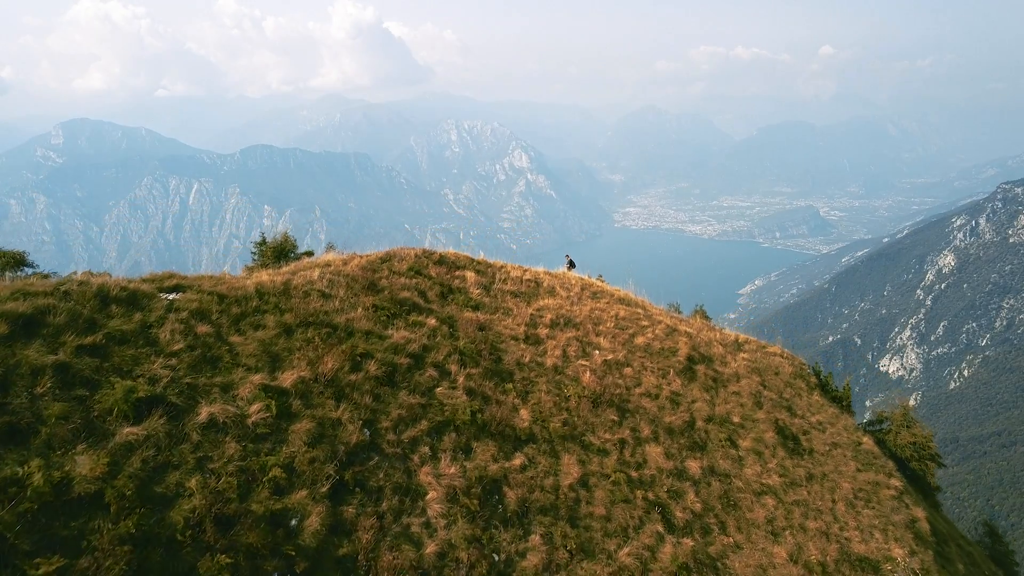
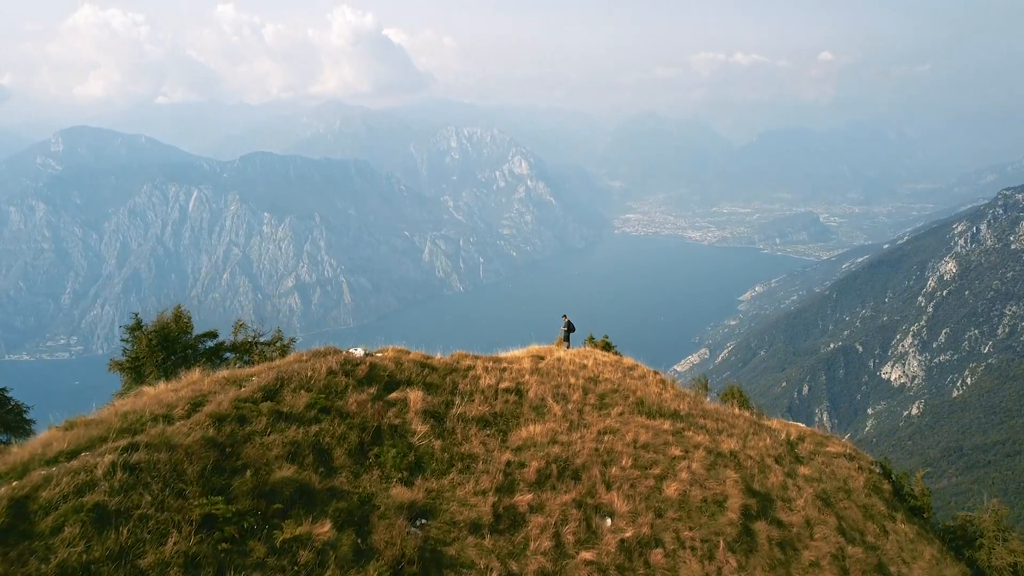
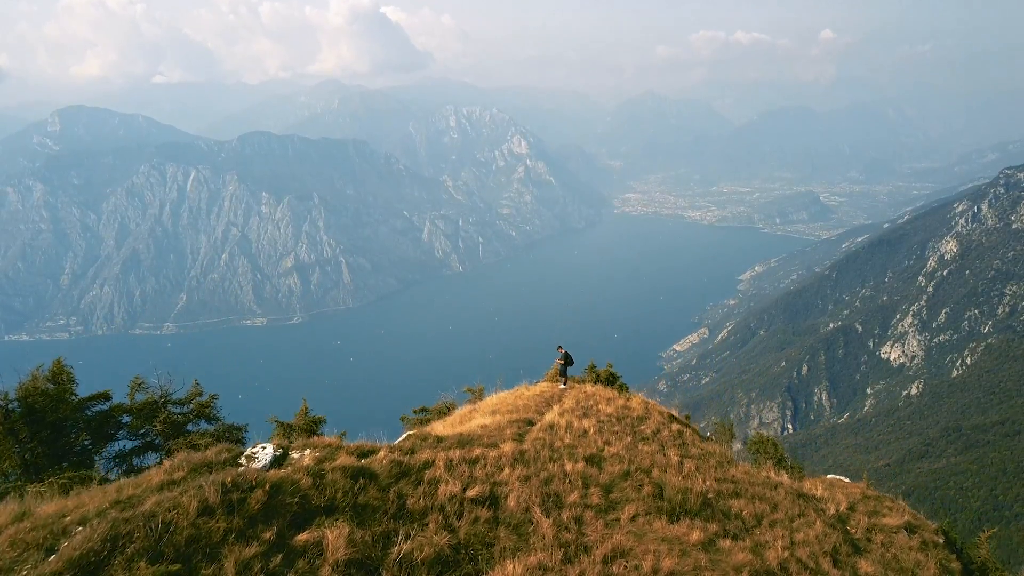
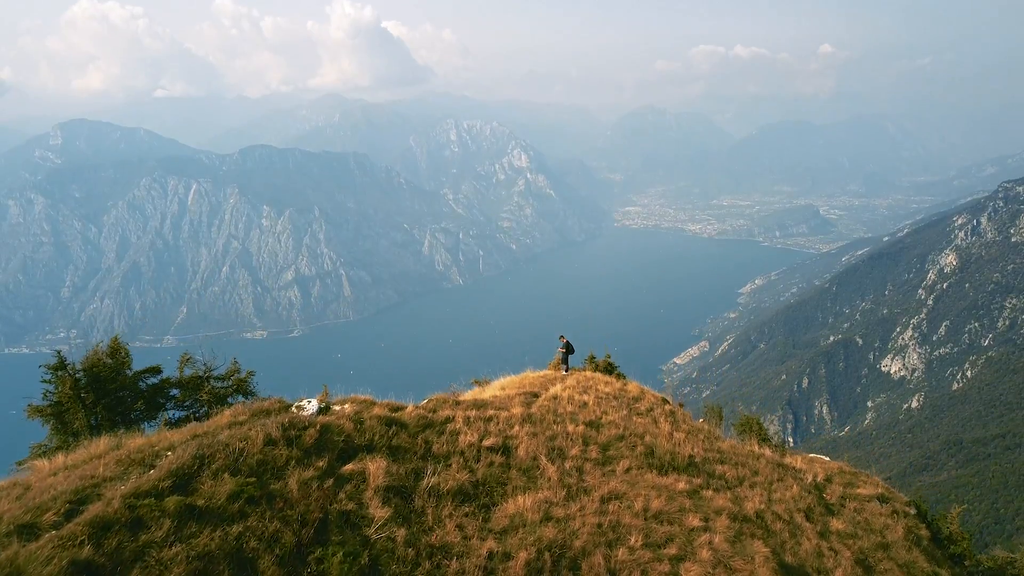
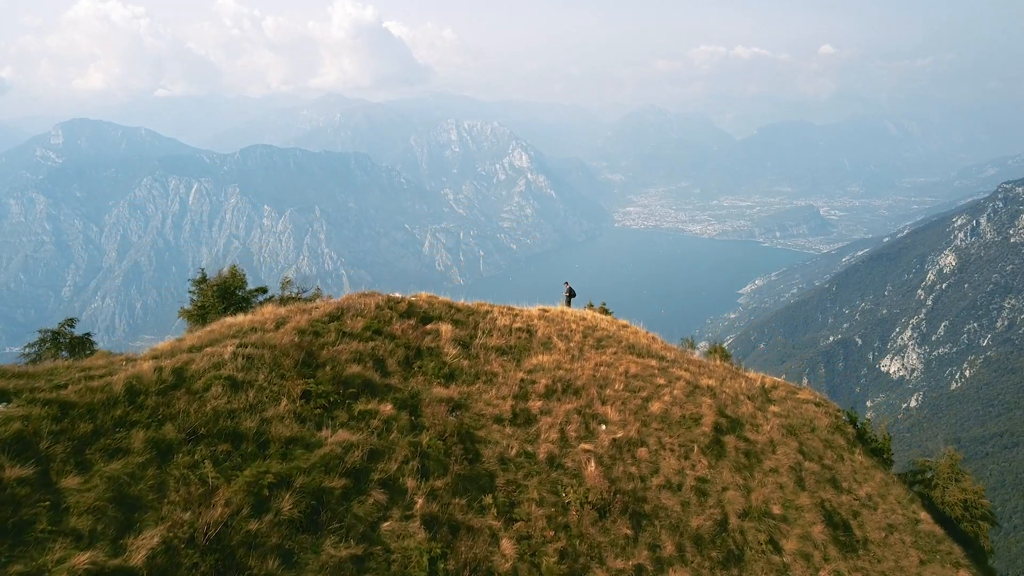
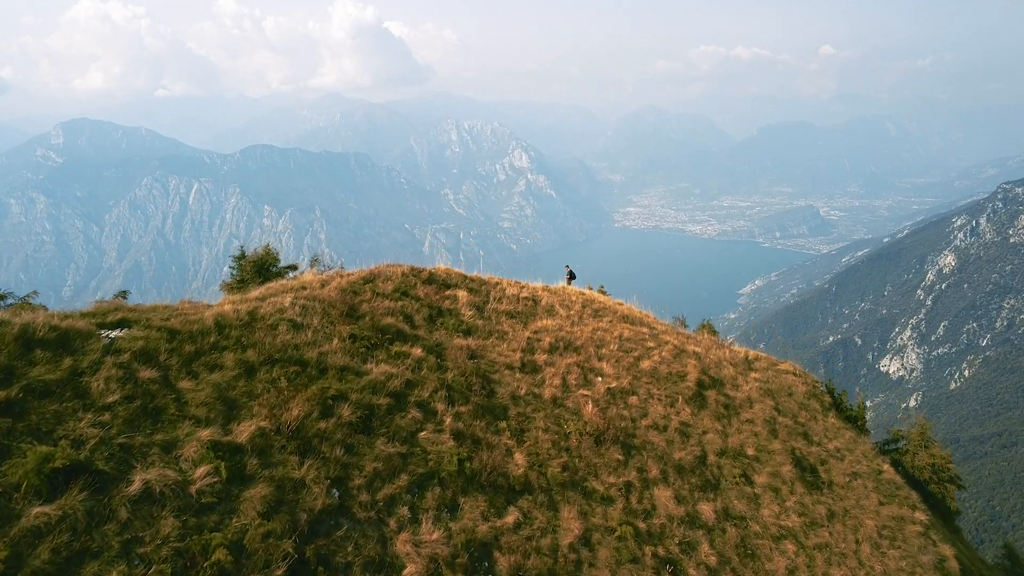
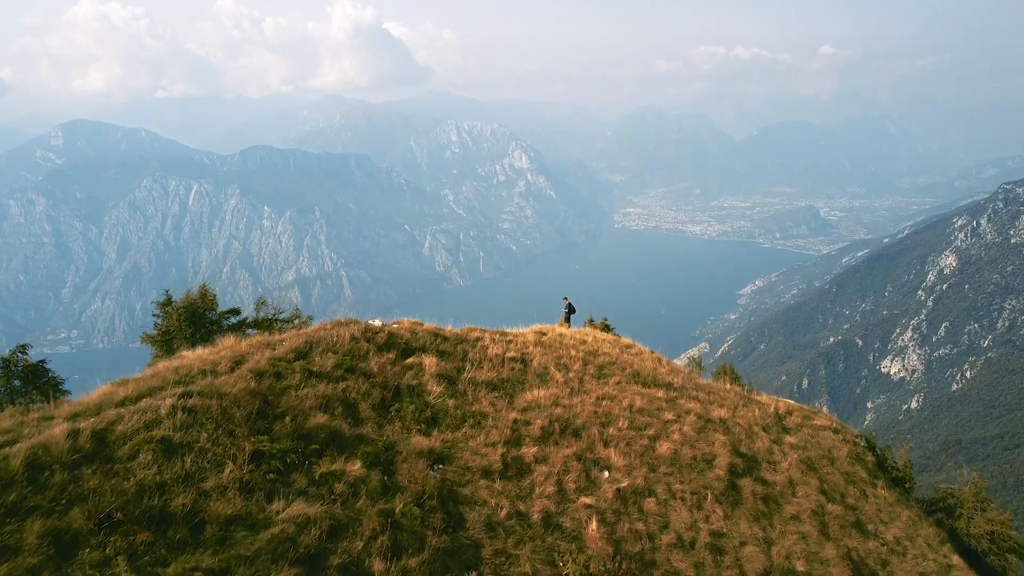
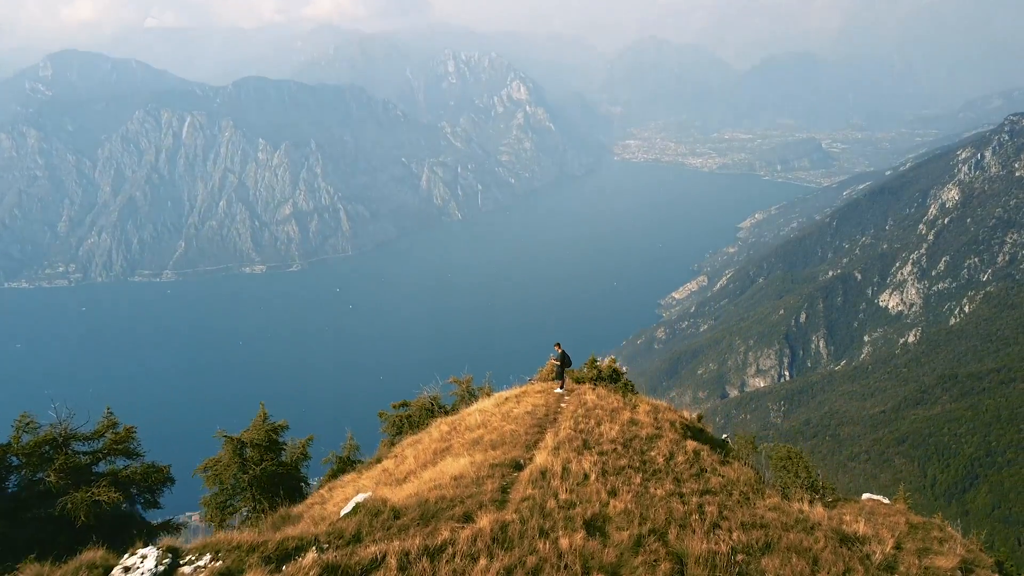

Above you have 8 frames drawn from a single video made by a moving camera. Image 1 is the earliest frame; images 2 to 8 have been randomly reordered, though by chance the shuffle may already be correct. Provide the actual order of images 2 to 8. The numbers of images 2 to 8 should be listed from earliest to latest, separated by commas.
6, 5, 7, 2, 4, 3, 8
